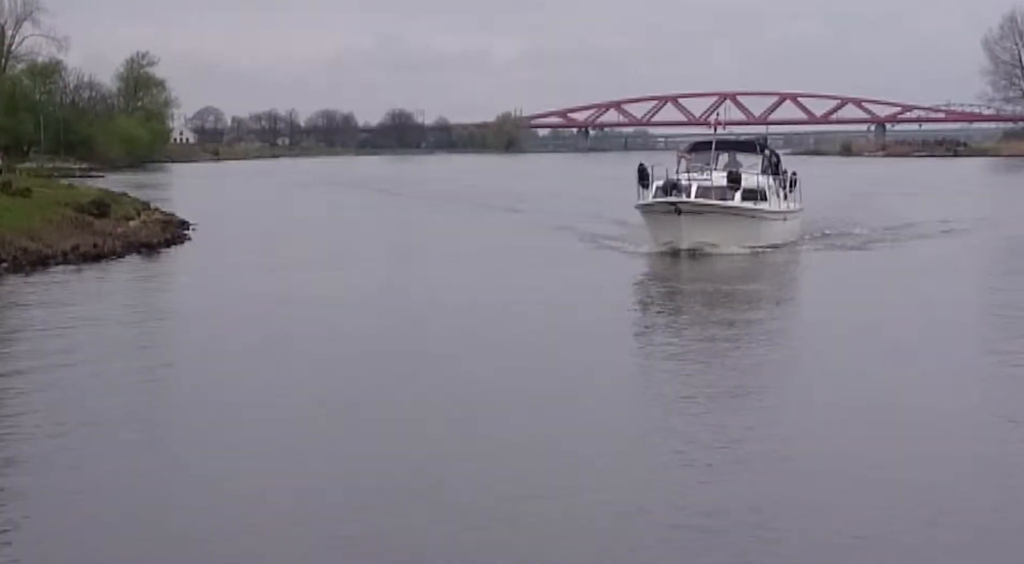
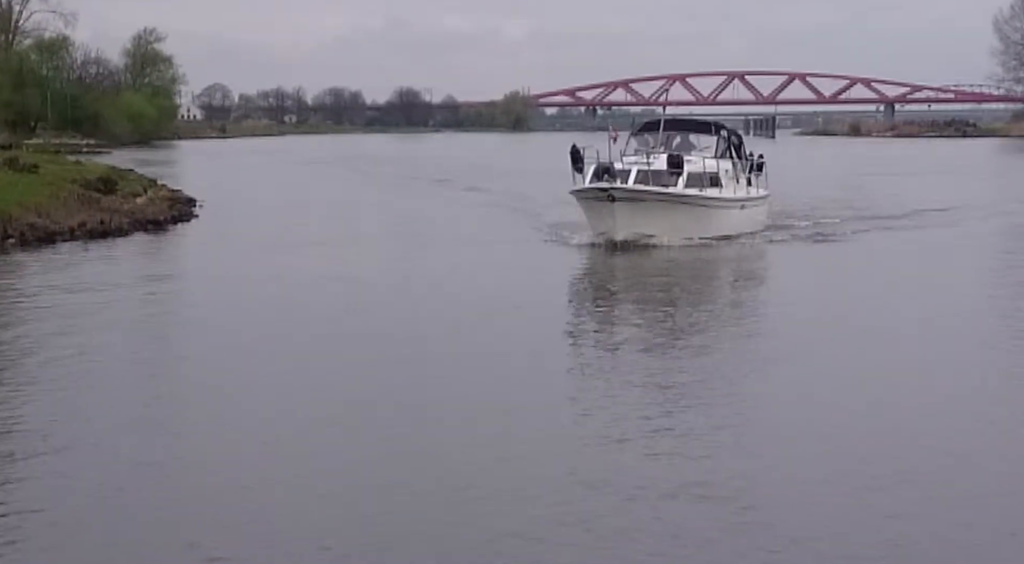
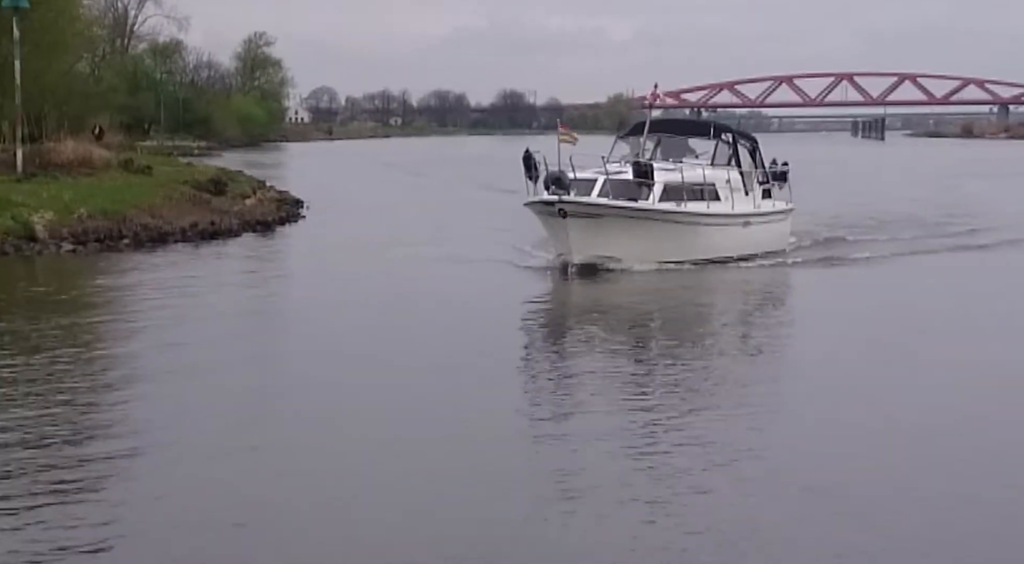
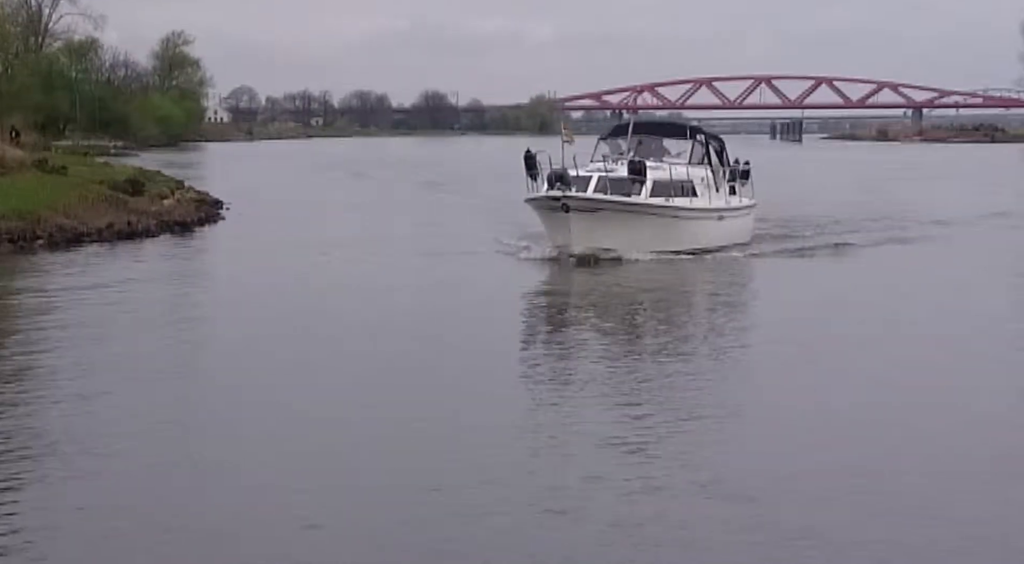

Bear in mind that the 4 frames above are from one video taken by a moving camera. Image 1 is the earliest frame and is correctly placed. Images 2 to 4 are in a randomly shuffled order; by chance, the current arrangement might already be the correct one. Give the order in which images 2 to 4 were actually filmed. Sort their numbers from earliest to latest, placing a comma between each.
2, 4, 3
